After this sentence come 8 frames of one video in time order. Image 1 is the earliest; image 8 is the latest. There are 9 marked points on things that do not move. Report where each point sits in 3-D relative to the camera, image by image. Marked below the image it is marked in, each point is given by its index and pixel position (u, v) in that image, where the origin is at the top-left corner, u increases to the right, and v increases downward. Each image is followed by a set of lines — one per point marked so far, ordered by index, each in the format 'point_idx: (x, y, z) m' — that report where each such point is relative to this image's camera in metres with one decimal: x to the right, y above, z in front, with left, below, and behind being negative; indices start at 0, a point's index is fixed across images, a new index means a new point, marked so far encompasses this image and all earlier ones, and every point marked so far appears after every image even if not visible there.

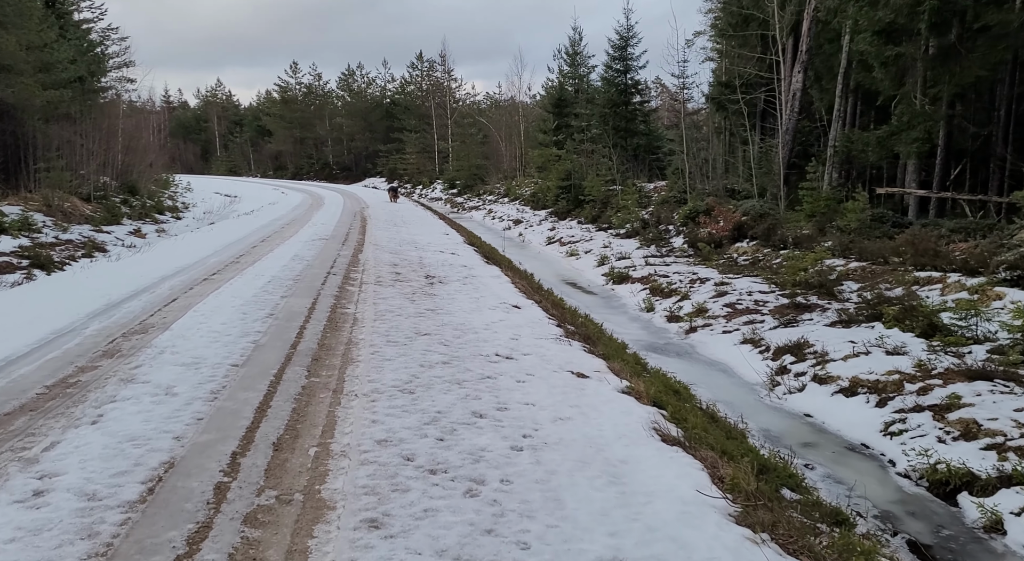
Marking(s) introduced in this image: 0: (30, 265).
0: (-10.5, +0.3, +17.8) m
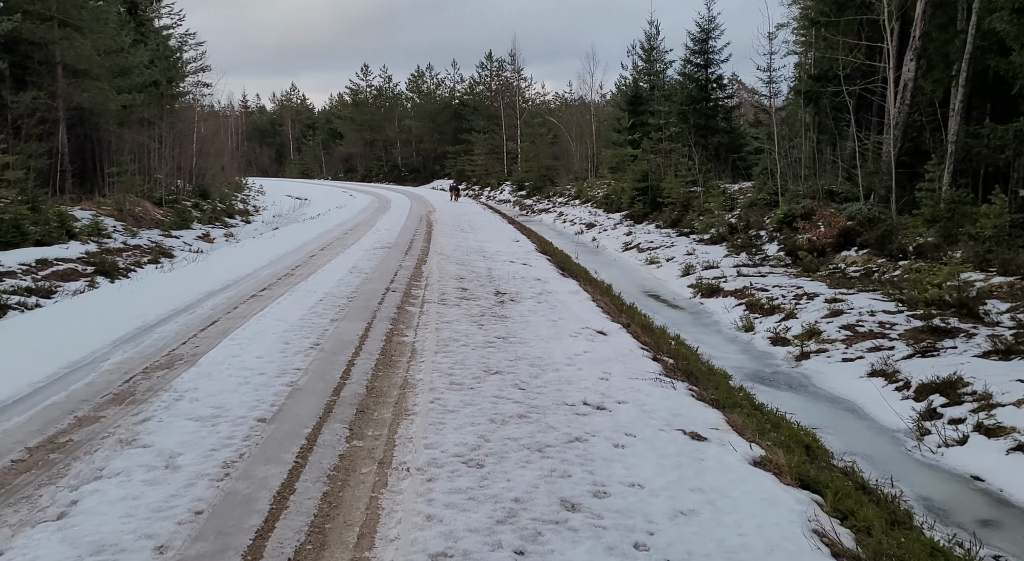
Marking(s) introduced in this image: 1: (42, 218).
0: (-8.9, +0.2, +17.4) m
1: (-11.1, +1.5, +19.2) m
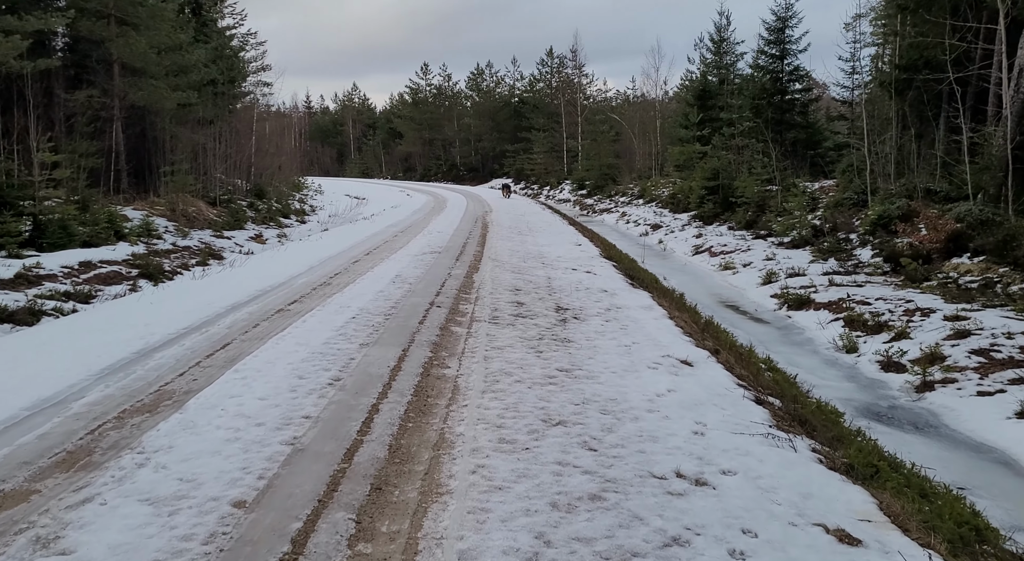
0: (-7.7, +0.1, +16.6) m
1: (-9.7, +1.4, +18.6) m
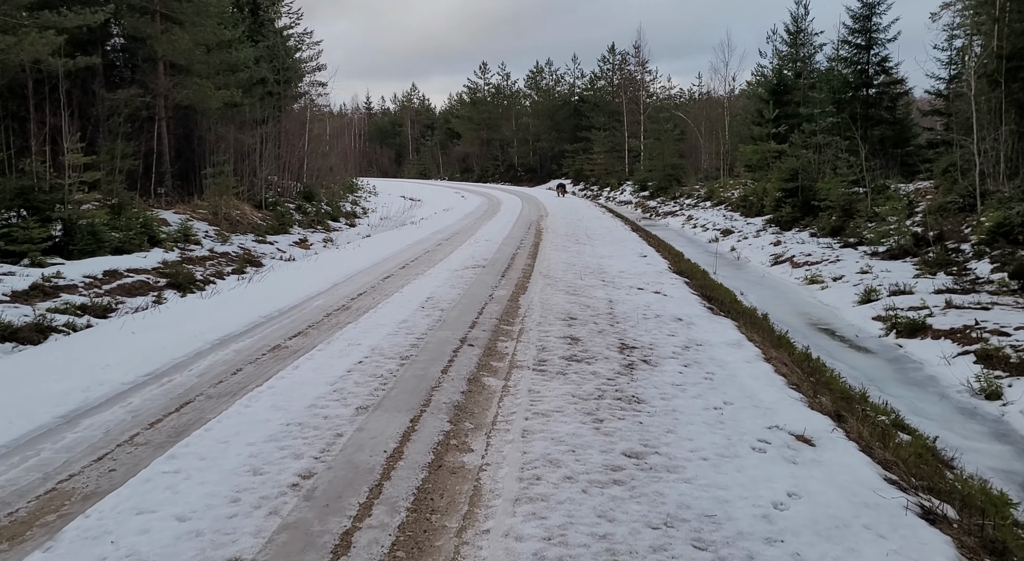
0: (-6.6, -0.1, +15.5) m
1: (-8.5, +1.3, +17.6) m
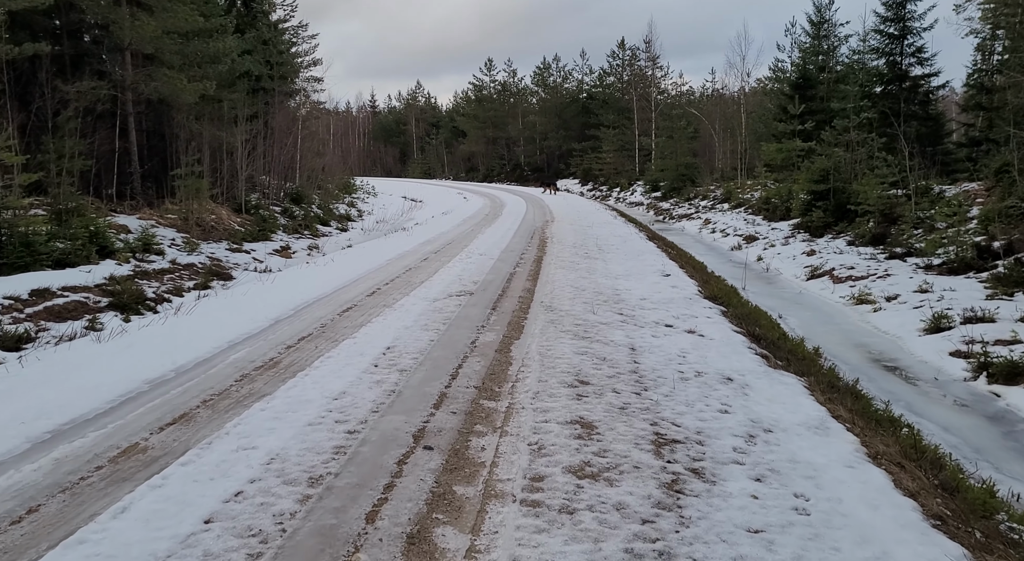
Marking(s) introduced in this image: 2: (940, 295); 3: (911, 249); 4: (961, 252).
0: (-6.6, -0.4, +13.3) m
1: (-8.5, +0.9, +15.4) m
2: (+7.0, -0.2, +13.3) m
3: (+8.8, +0.7, +17.9) m
4: (+8.7, +0.6, +15.7) m
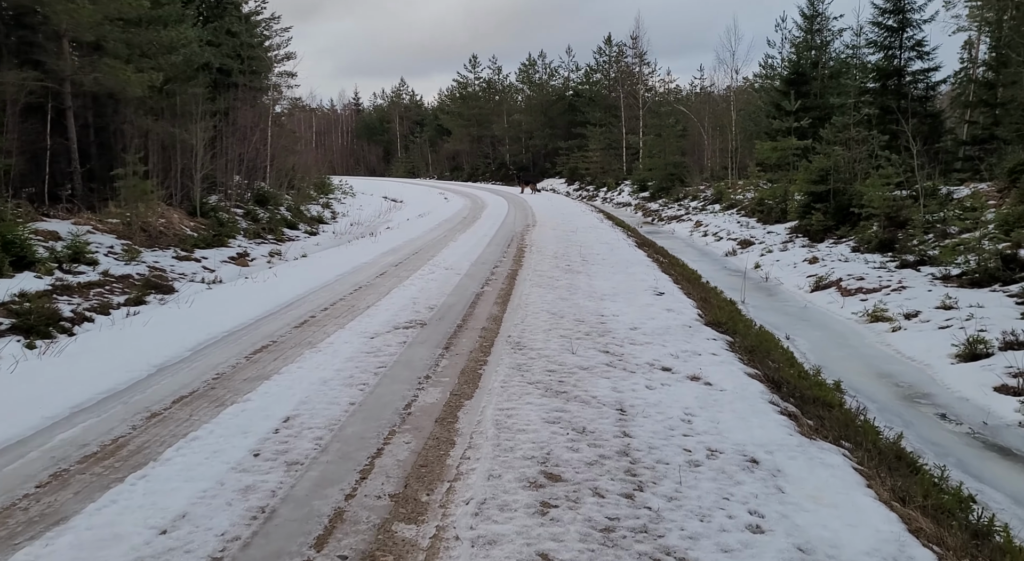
0: (-7.0, -0.7, +11.5) m
1: (-8.9, +0.7, +13.6) m
2: (+6.6, -0.5, +11.7) m
3: (+8.3, +0.5, +16.3) m
4: (+8.2, +0.3, +14.1) m
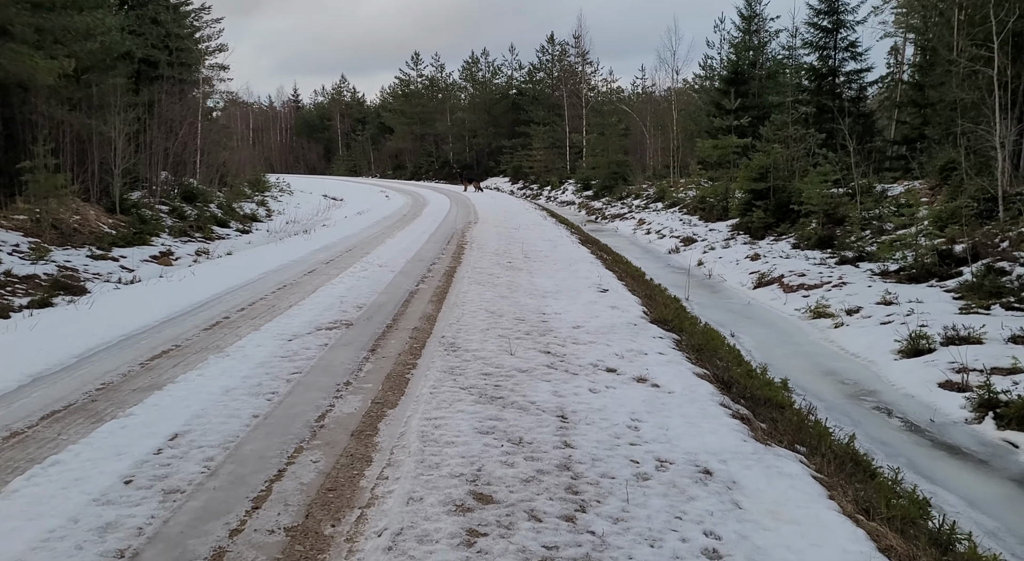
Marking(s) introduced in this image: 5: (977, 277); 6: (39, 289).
0: (-7.9, -0.7, +10.5) m
1: (-9.9, +0.7, +12.4) m
2: (+5.7, -0.4, +11.6) m
3: (+7.1, +0.5, +16.3) m
4: (+7.2, +0.4, +14.1) m
5: (+6.9, 0.0, +11.8) m
6: (-7.9, -0.2, +13.7) m
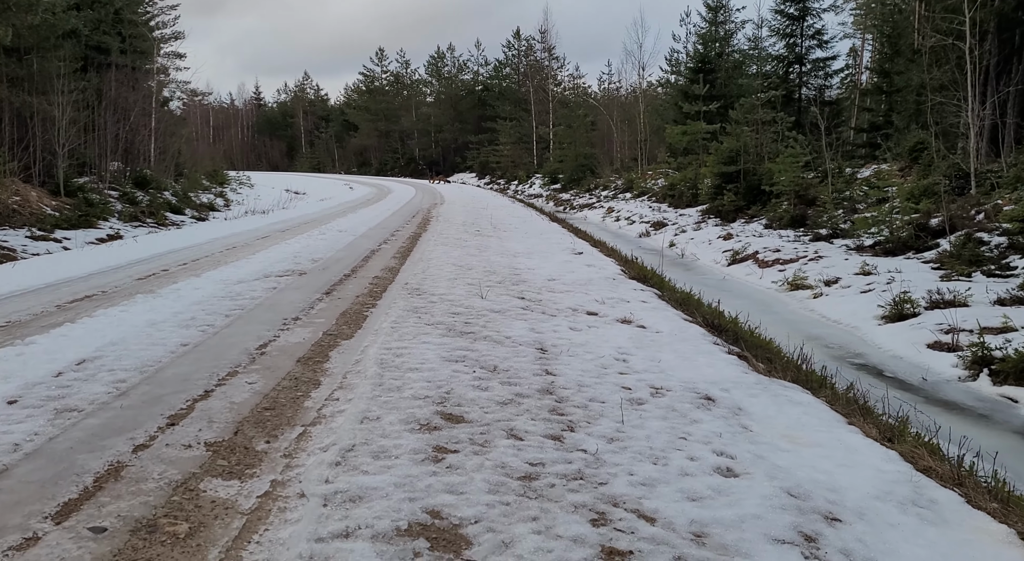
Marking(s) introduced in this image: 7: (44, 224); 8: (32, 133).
0: (-8.2, -0.3, +9.6) m
1: (-10.3, +1.0, +11.5) m
2: (+5.3, +0.1, +11.3) m
3: (+6.4, +1.0, +16.0) m
4: (+6.6, +0.9, +13.8) m
5: (+6.5, +0.5, +11.5) m
6: (-8.4, +0.2, +12.8) m
7: (-9.4, +1.1, +16.5) m
8: (-11.5, +3.6, +19.5) m
